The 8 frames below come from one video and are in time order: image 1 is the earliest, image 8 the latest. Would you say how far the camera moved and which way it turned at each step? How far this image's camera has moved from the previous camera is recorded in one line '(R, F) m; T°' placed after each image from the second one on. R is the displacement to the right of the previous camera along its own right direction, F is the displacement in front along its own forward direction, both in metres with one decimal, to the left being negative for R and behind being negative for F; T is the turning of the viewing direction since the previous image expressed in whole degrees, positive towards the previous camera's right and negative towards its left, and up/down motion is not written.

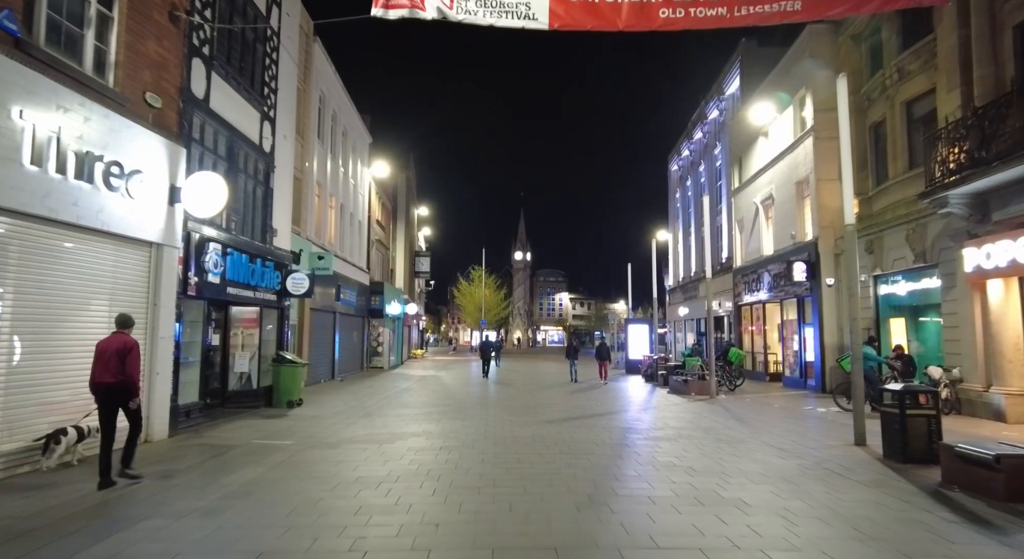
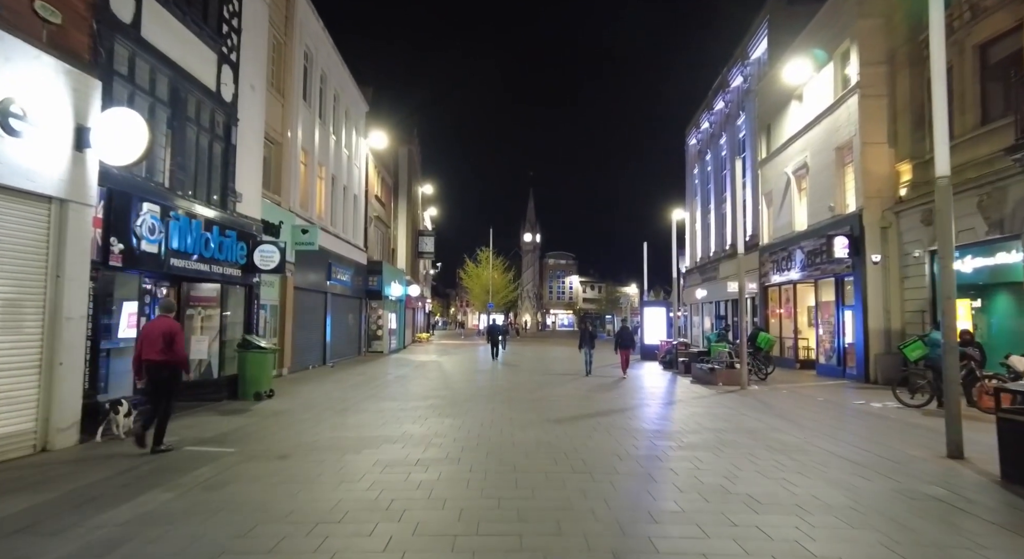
(+0.1, +2.0) m; -1°
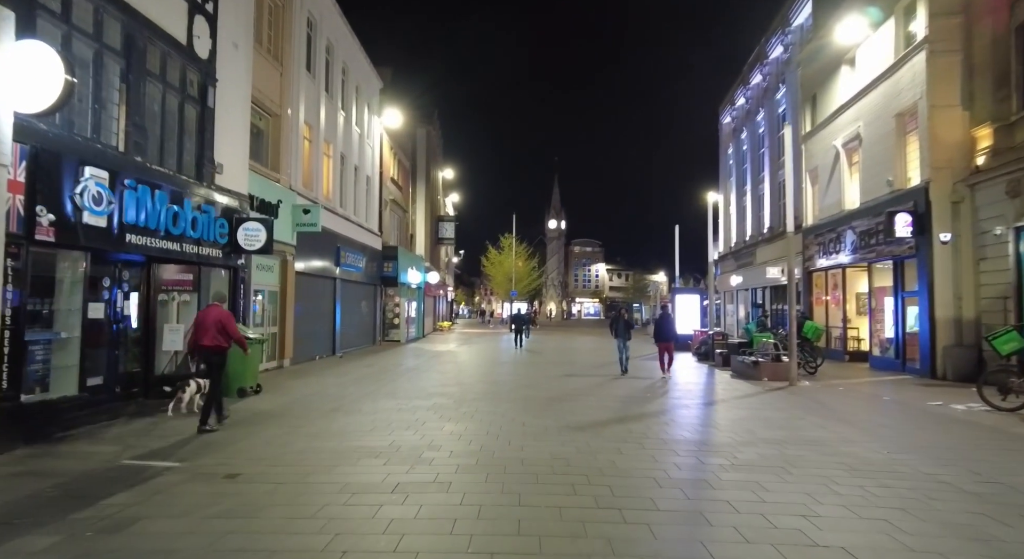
(+0.2, +1.6) m; -2°
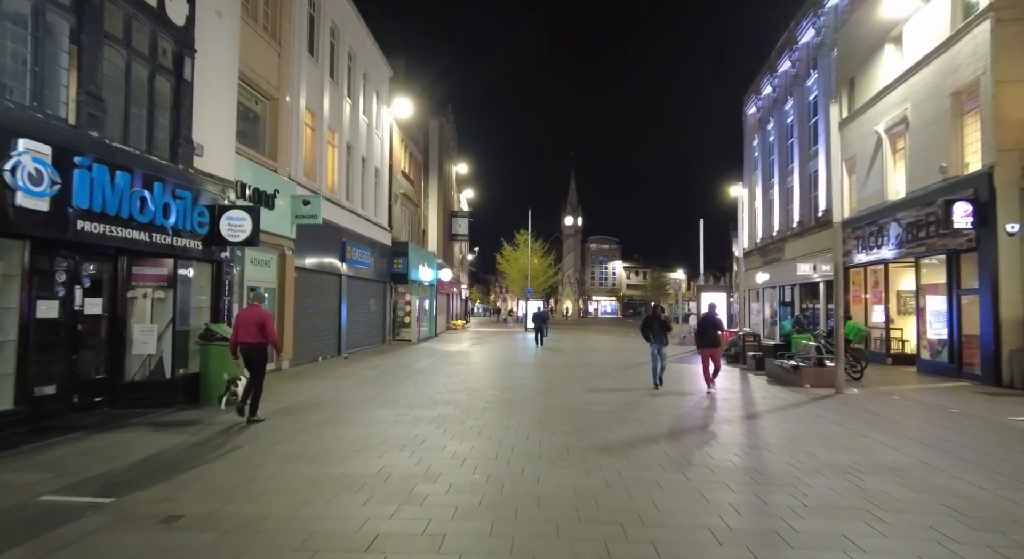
(0.0, +1.3) m; -1°
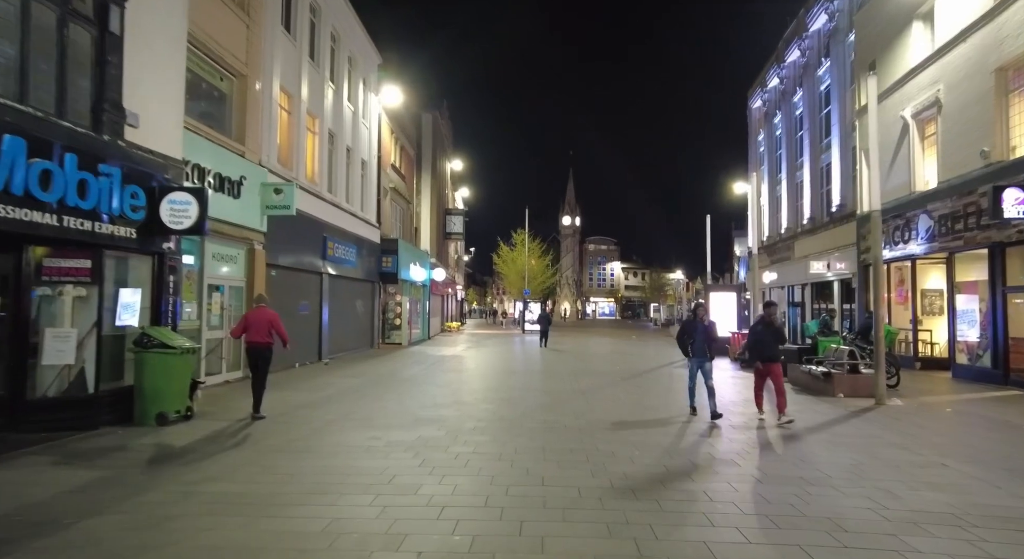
(0.0, +1.6) m; 0°
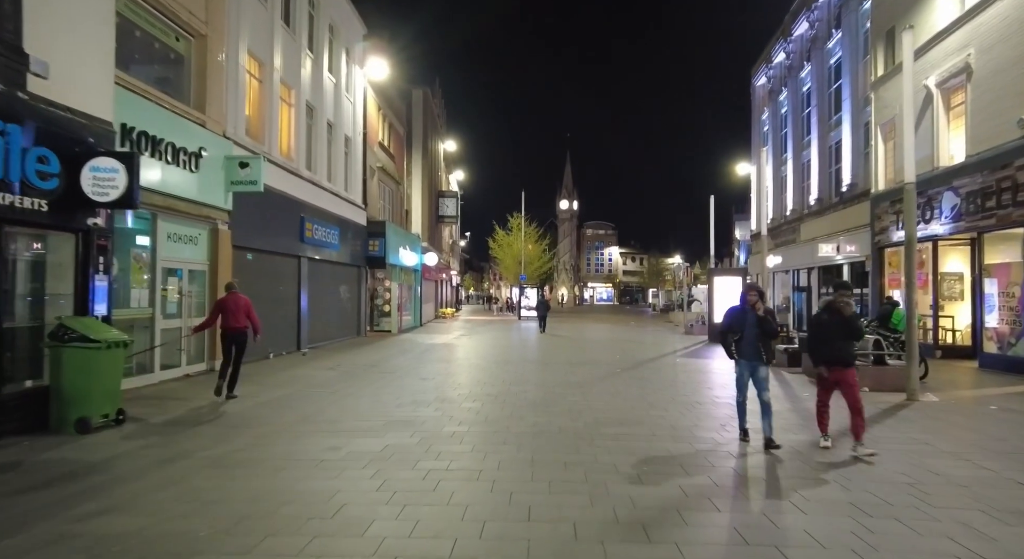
(+0.1, +1.3) m; 0°
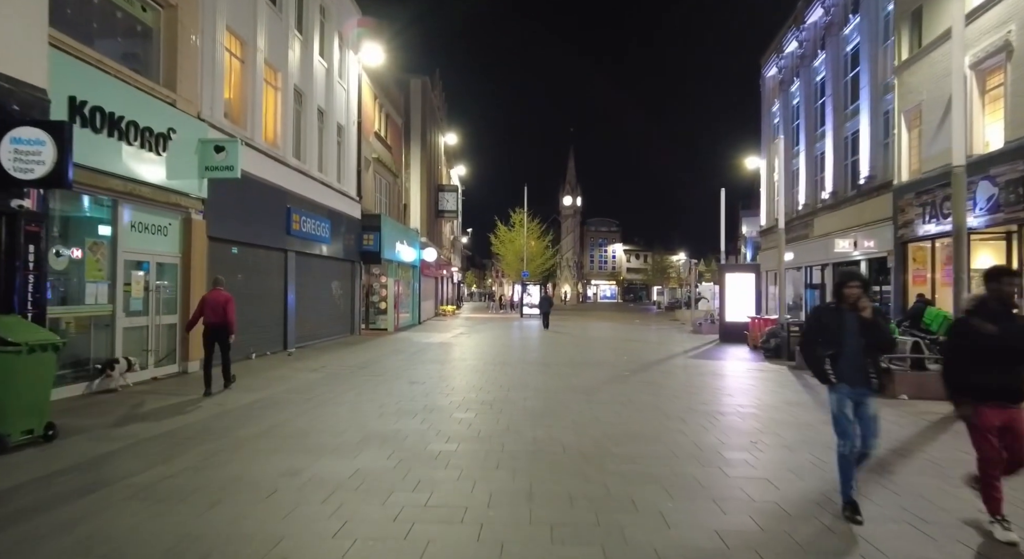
(+0.1, +1.1) m; 0°
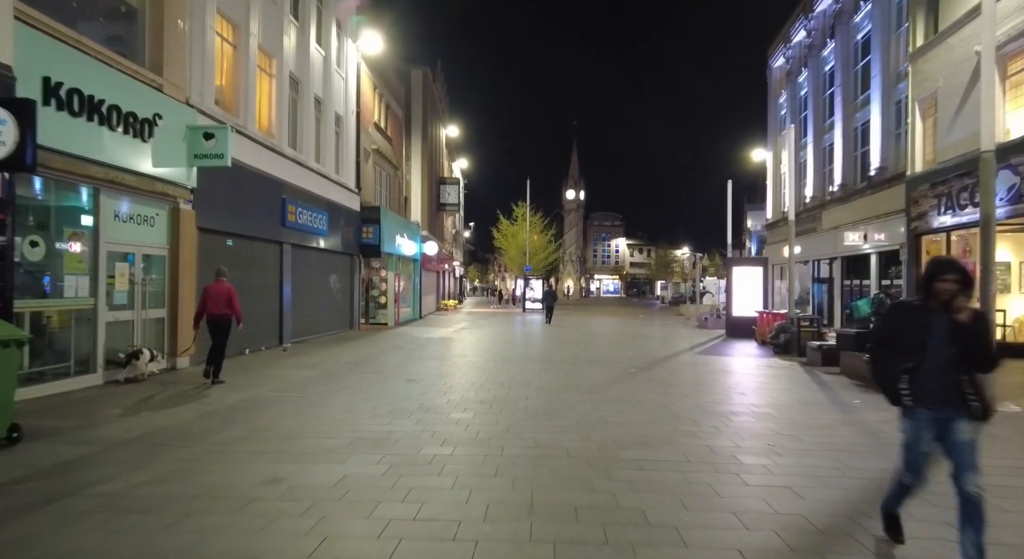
(0.0, +0.5) m; 0°
